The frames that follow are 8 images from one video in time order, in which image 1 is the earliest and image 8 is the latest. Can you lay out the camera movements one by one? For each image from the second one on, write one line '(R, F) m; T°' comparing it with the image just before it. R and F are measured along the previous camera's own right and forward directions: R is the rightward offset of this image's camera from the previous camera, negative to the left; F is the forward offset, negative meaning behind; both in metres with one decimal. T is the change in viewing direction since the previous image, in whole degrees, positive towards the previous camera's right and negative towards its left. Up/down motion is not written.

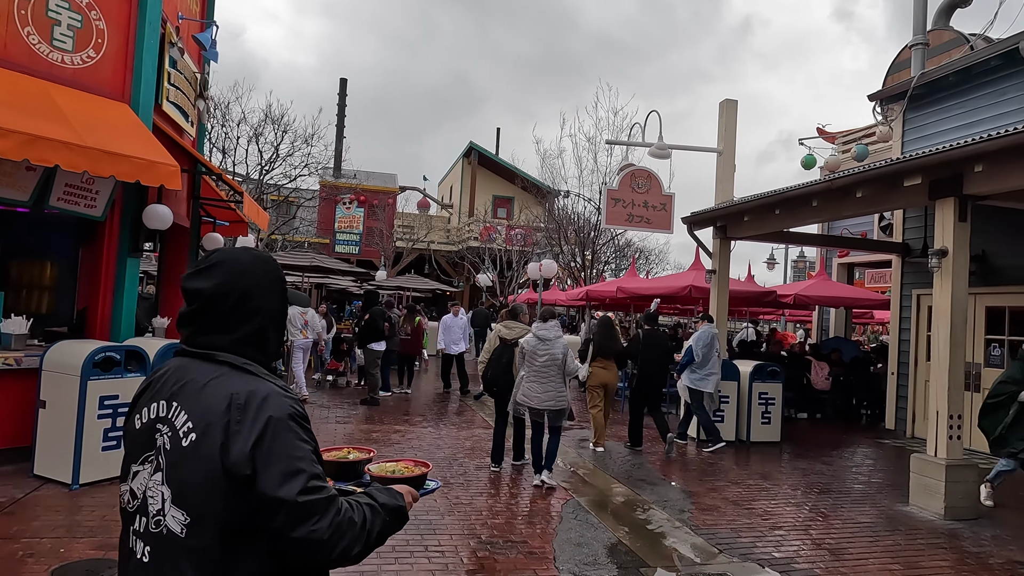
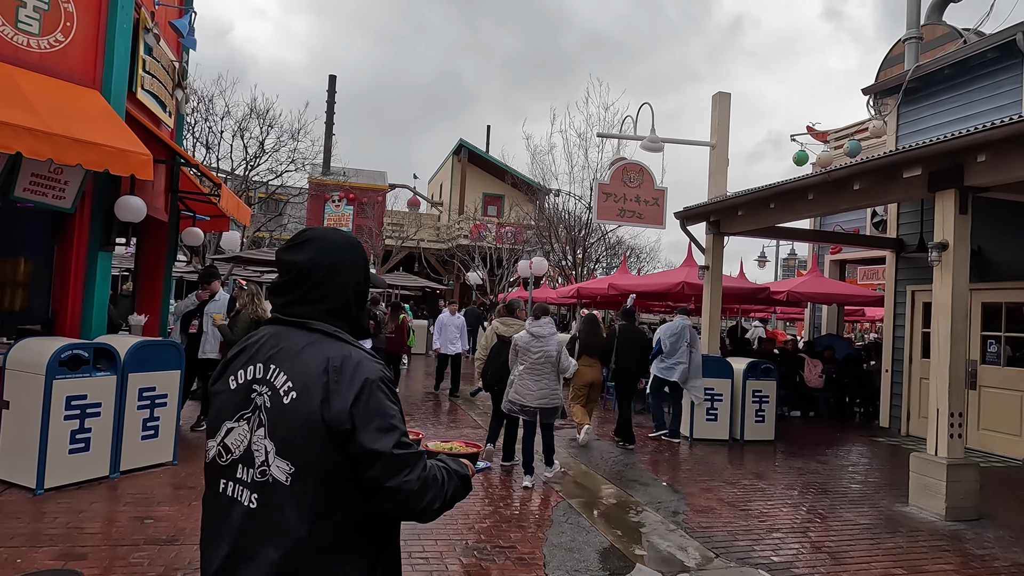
(0.0, +0.2) m; +1°
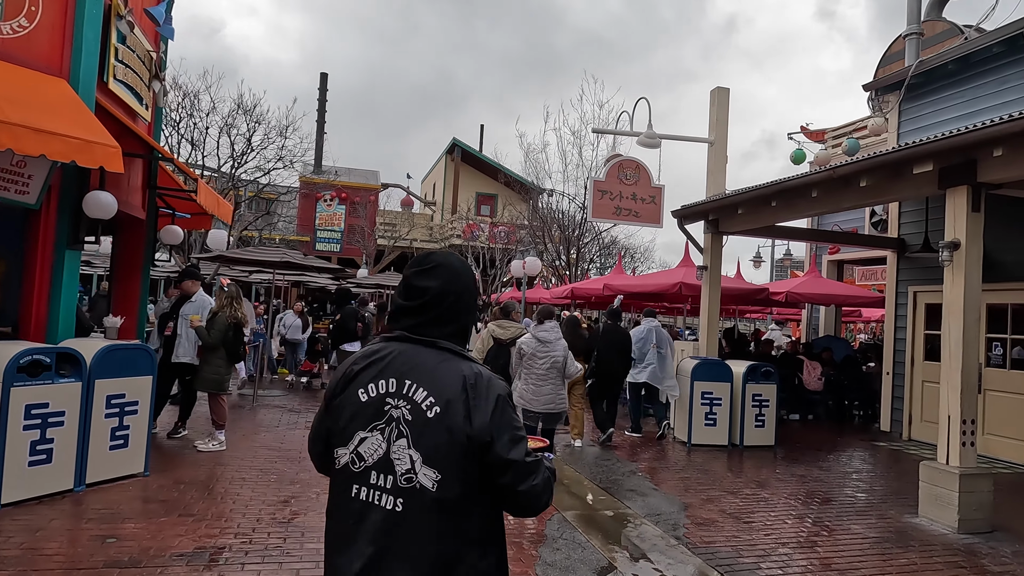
(0.0, +0.3) m; +1°
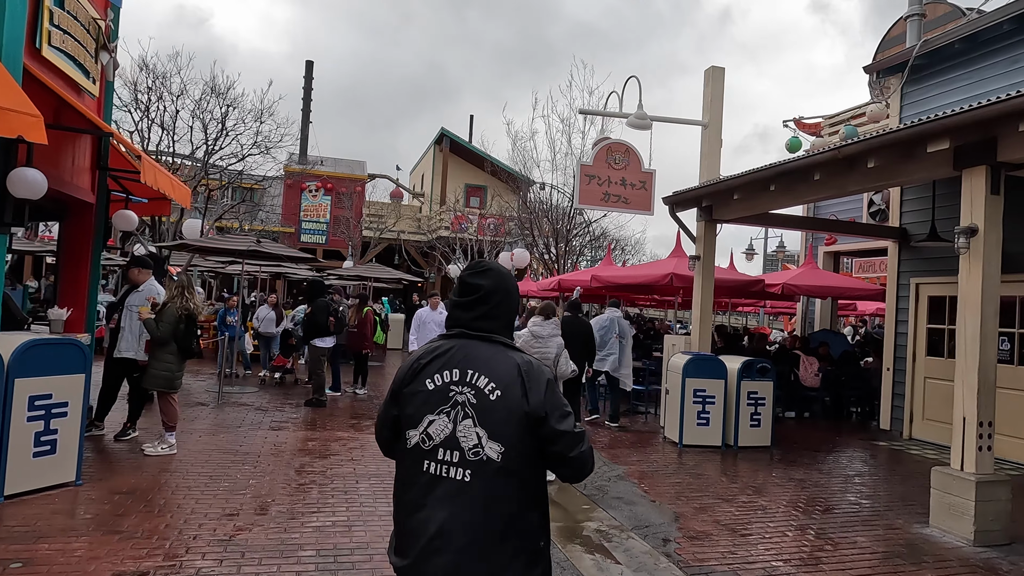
(+0.1, +0.6) m; +1°
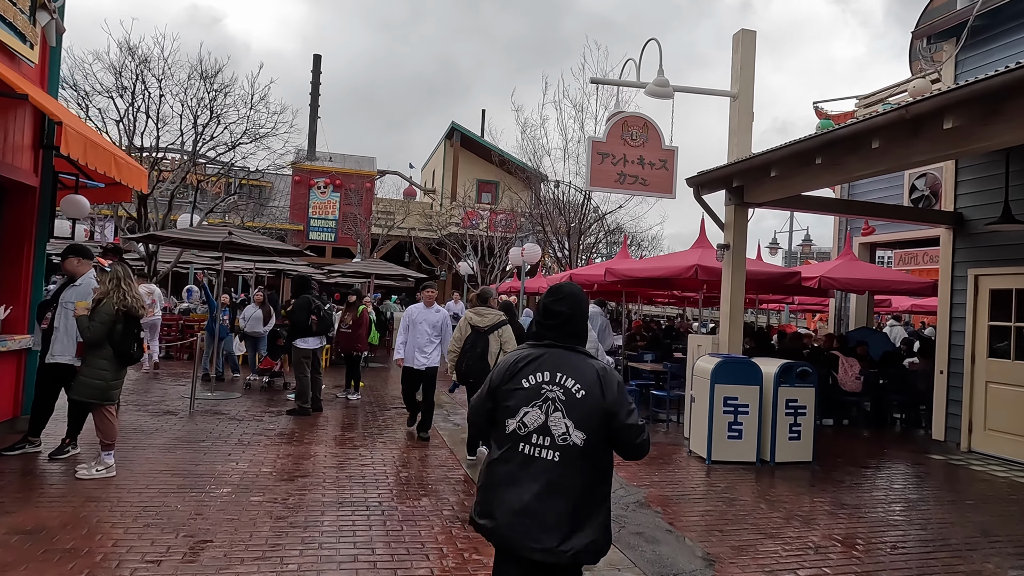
(+0.2, +1.1) m; -1°
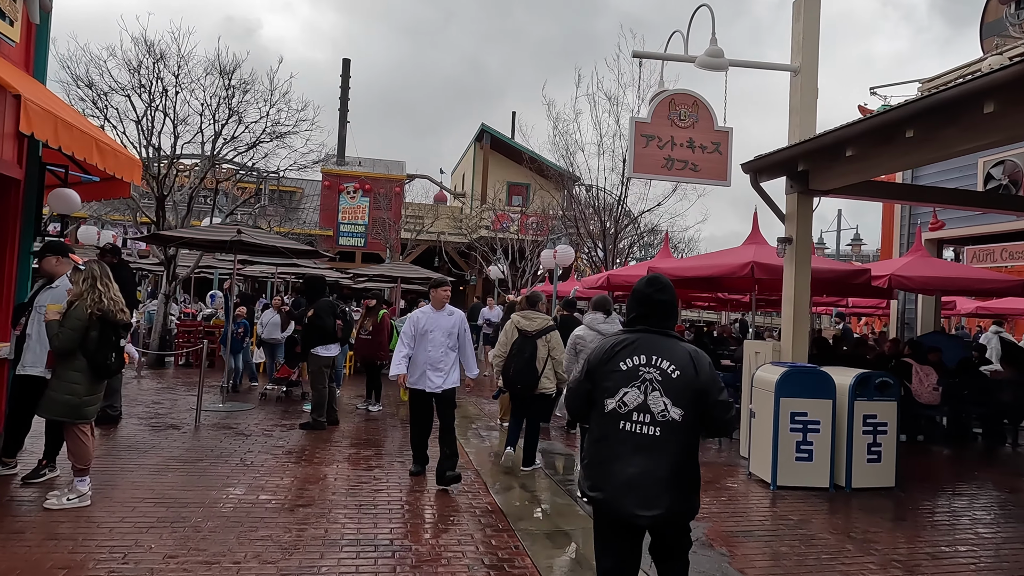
(0.0, +0.9) m; -3°
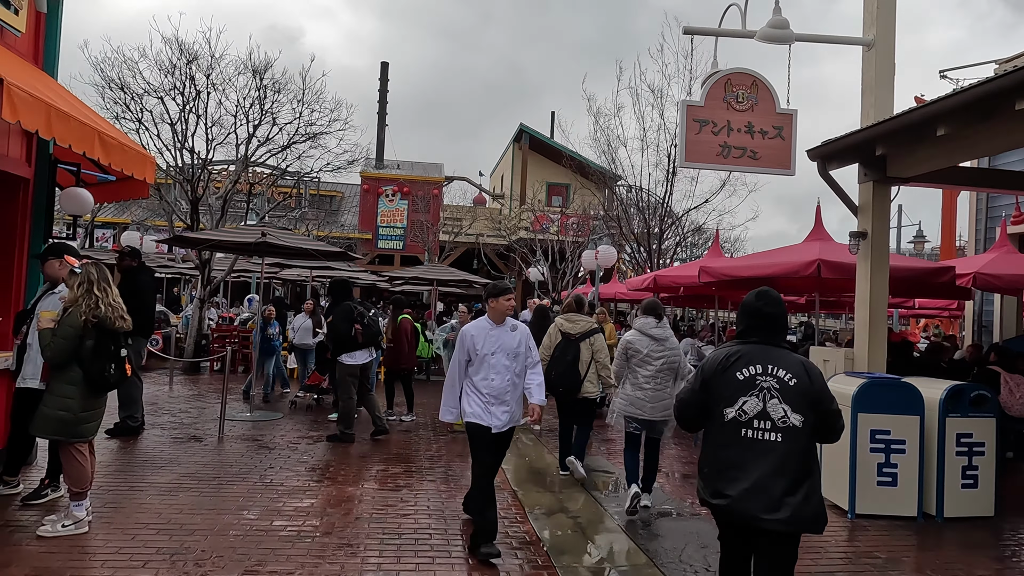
(0.0, +0.6) m; -3°
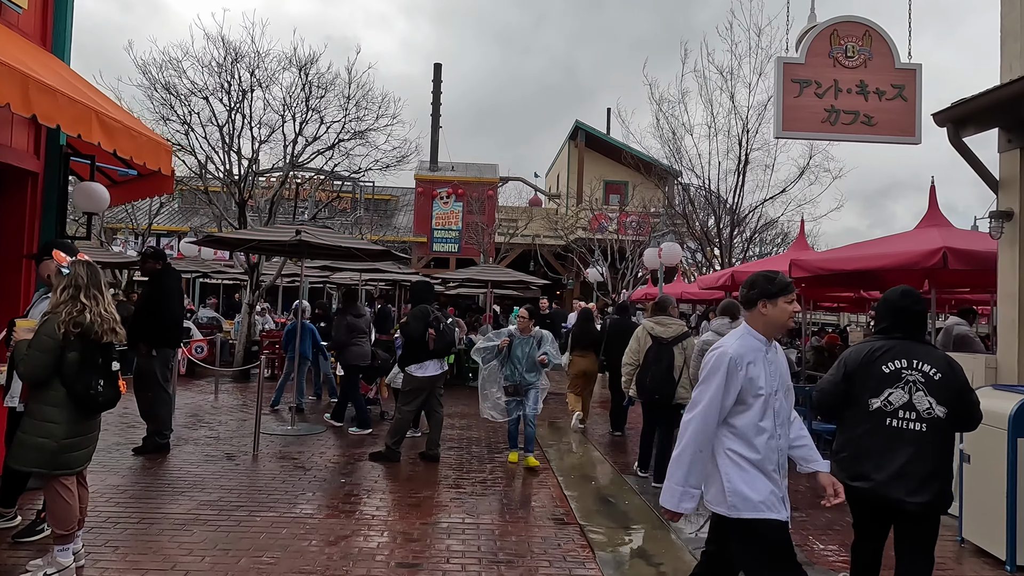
(-0.1, +0.9) m; -5°
